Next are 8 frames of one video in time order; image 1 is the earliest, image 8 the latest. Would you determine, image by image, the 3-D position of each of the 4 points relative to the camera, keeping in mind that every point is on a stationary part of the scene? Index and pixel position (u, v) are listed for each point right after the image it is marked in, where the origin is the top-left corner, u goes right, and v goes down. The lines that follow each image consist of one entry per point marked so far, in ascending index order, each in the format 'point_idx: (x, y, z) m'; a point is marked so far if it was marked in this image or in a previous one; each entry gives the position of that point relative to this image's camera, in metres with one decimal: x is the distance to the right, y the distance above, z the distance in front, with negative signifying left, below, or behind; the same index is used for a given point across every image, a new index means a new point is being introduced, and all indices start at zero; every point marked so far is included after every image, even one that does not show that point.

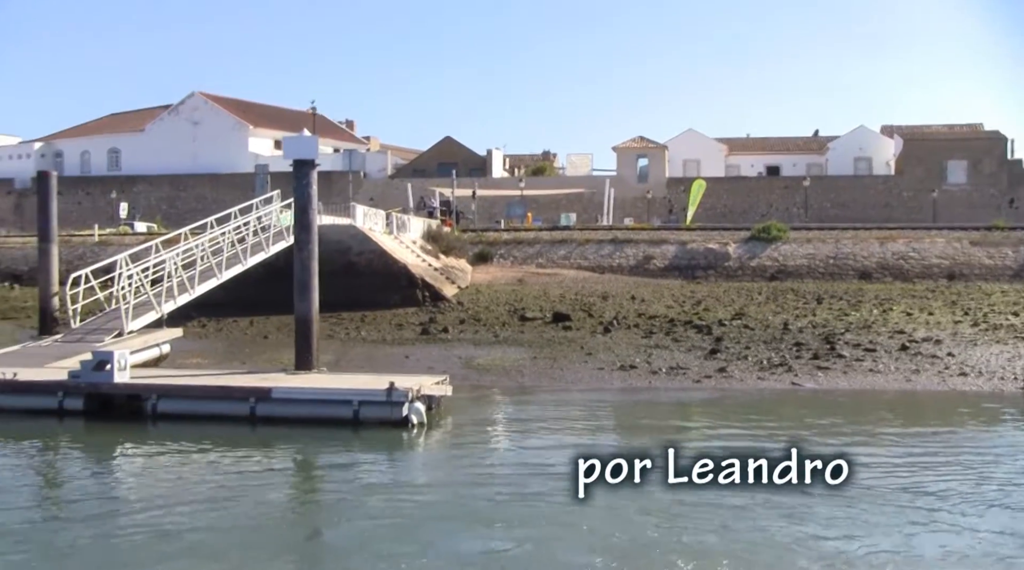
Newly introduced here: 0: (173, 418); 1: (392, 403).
0: (-4.9, -1.9, +15.7) m
1: (-1.8, -1.6, +15.2) m
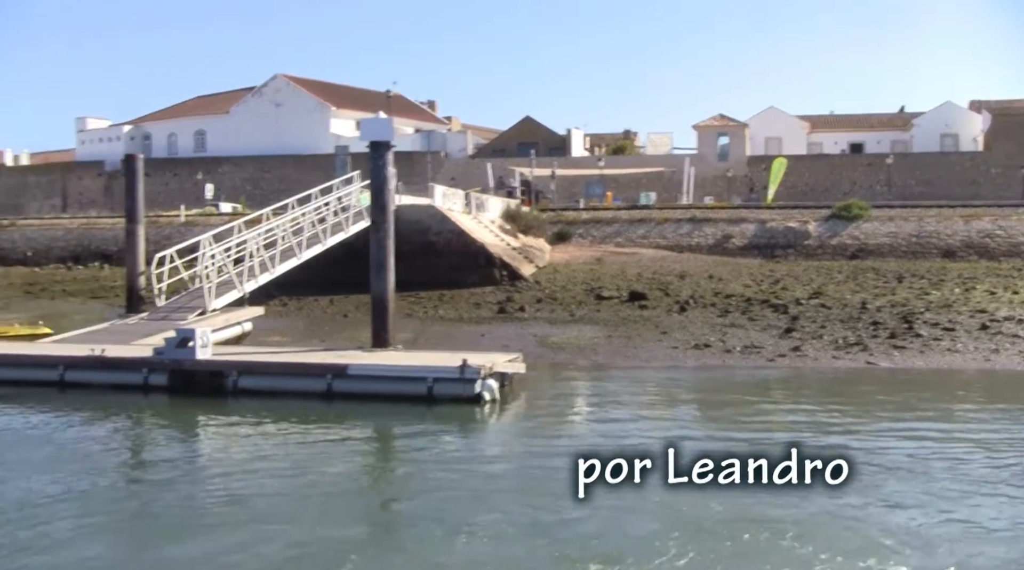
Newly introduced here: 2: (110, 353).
0: (-3.9, -1.6, +16.2) m
1: (-0.7, -1.3, +15.5) m
2: (-6.3, -1.1, +17.0) m
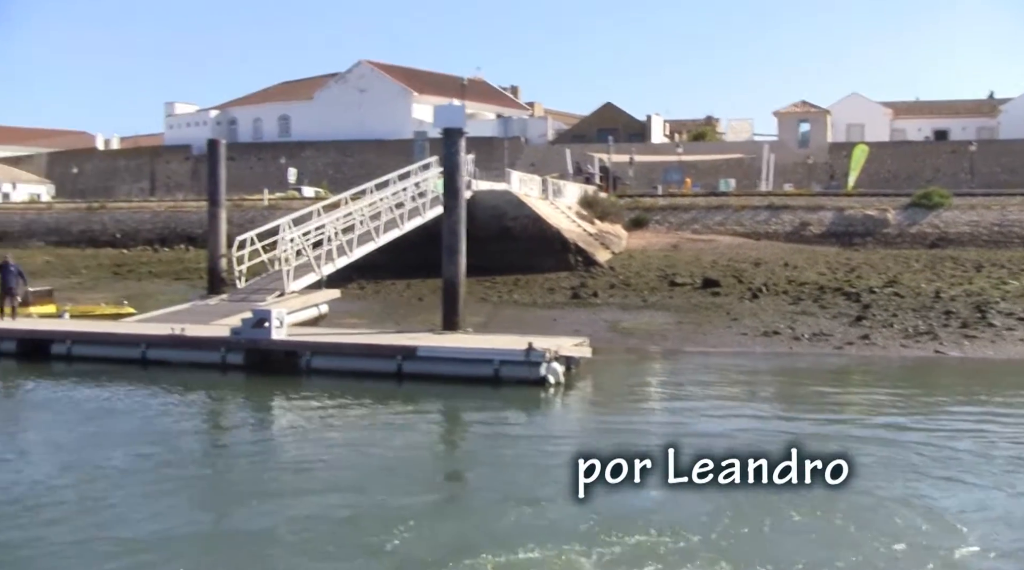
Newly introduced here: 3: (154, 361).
0: (-2.9, -1.3, +16.7) m
1: (+0.2, -1.1, +15.7) m
2: (-5.2, -0.8, +17.7) m
3: (-5.8, -1.2, +17.6) m
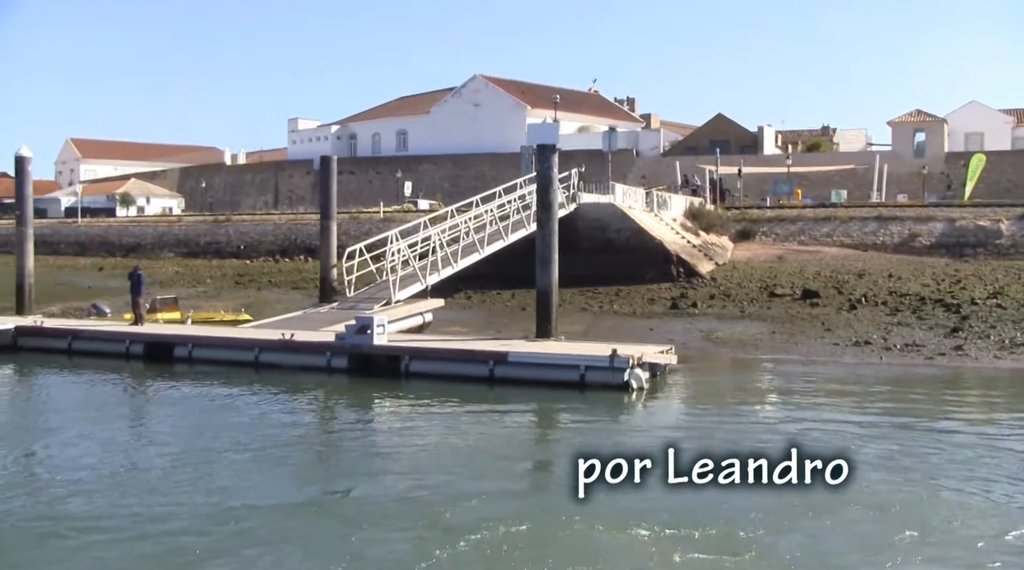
0: (-1.4, -1.5, +17.6) m
1: (+1.5, -1.2, +16.3) m
2: (-3.7, -0.9, +18.8) m
3: (-4.2, -1.4, +18.8) m
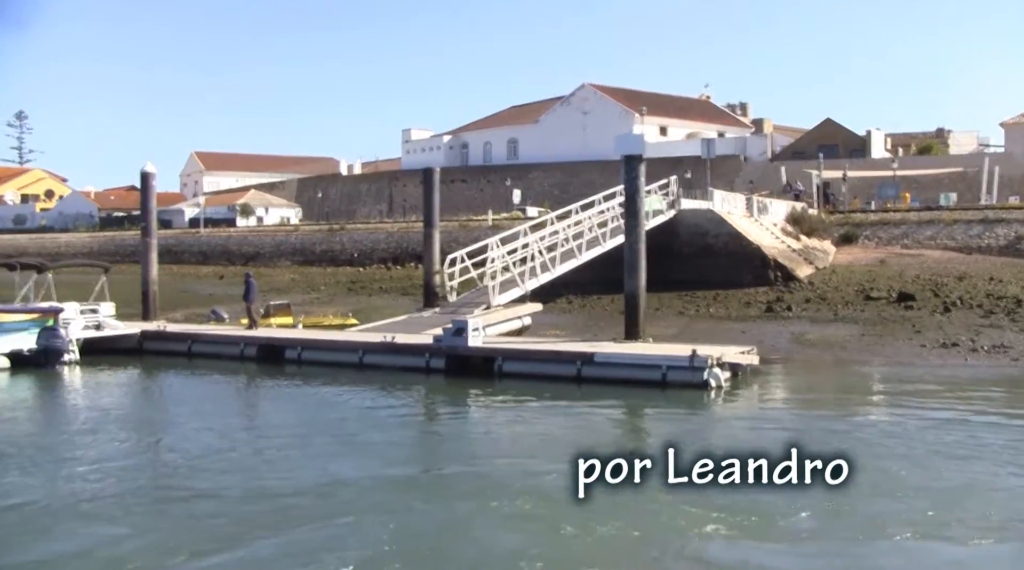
0: (+0.1, -1.5, +18.6) m
1: (+2.9, -1.3, +16.9) m
2: (-2.1, -1.0, +20.0) m
3: (-2.6, -1.5, +20.0) m
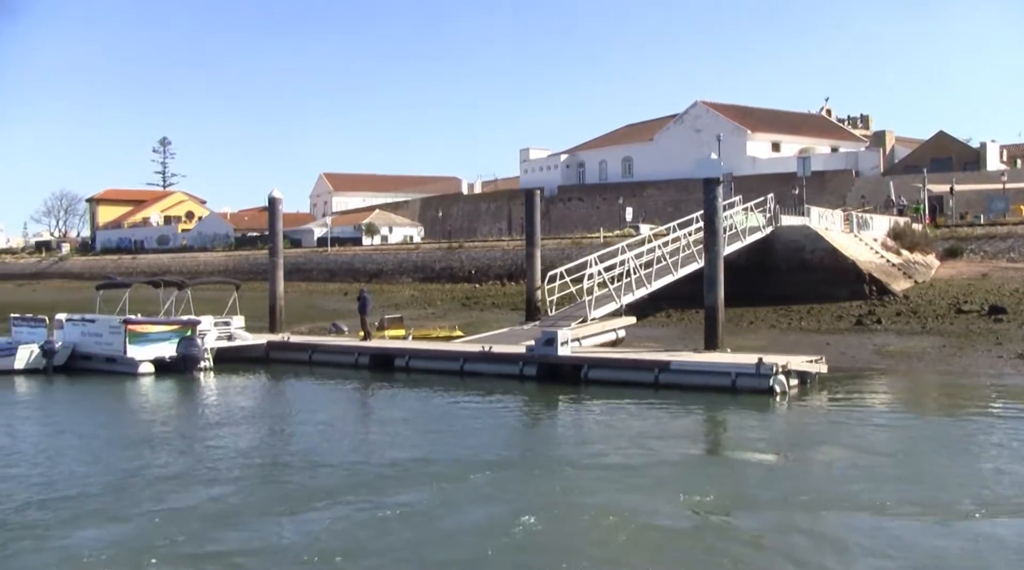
0: (+1.7, -1.8, +20.1) m
1: (+4.2, -1.5, +18.2) m
2: (-0.3, -1.3, +21.8) m
3: (-0.8, -1.7, +21.8) m
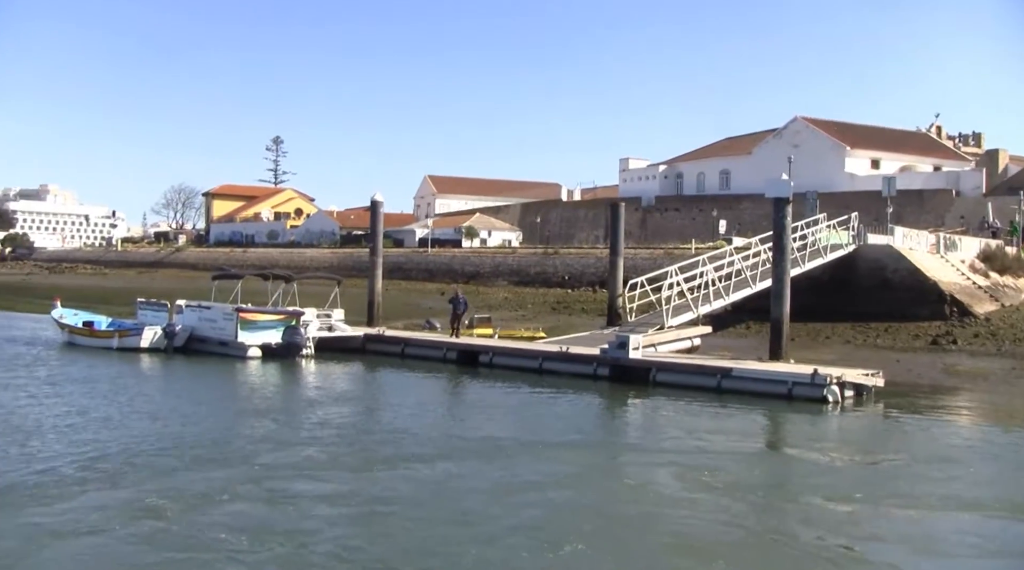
0: (+3.1, -2.0, +21.4) m
1: (+5.5, -1.8, +19.3) m
2: (+1.3, -1.4, +23.3) m
3: (+0.8, -1.8, +23.4) m
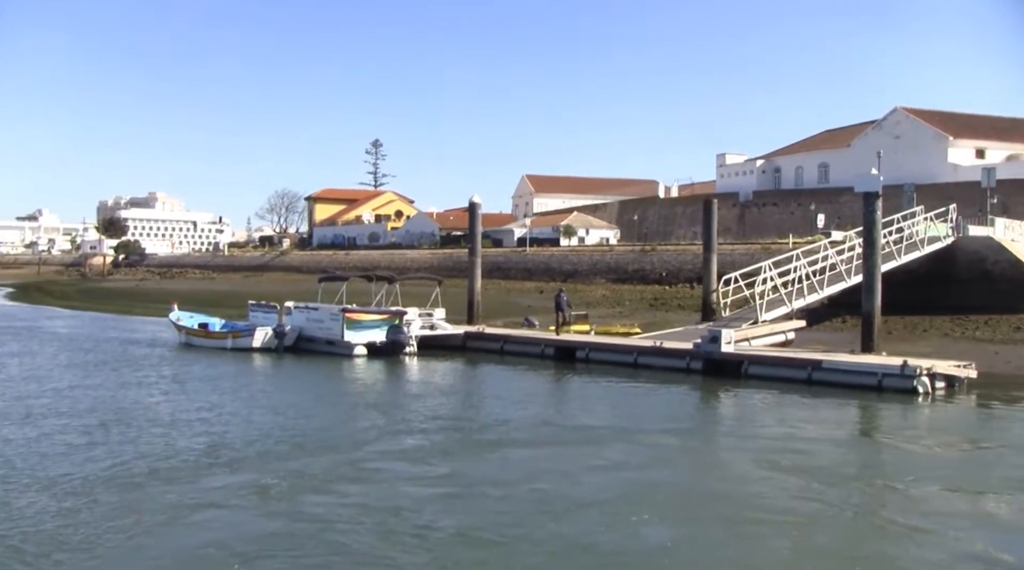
0: (+5.0, -1.9, +21.9) m
1: (+7.2, -1.7, +19.5) m
2: (+3.4, -1.3, +23.9) m
3: (+2.9, -1.8, +24.1) m
